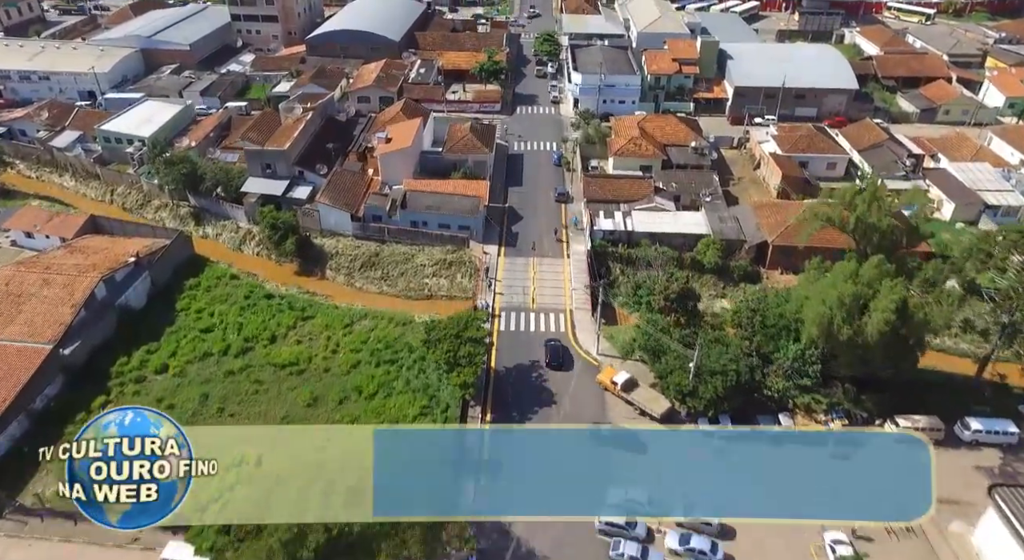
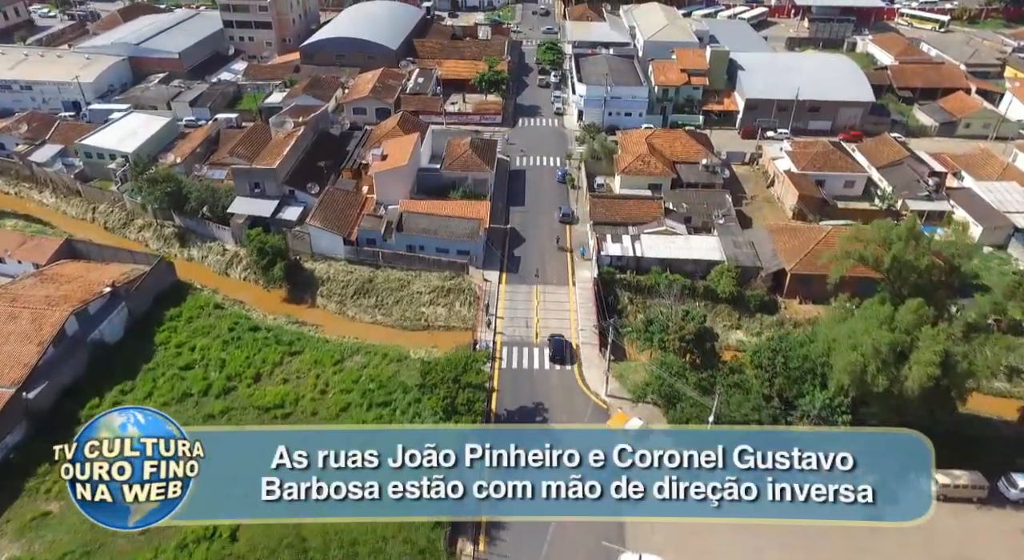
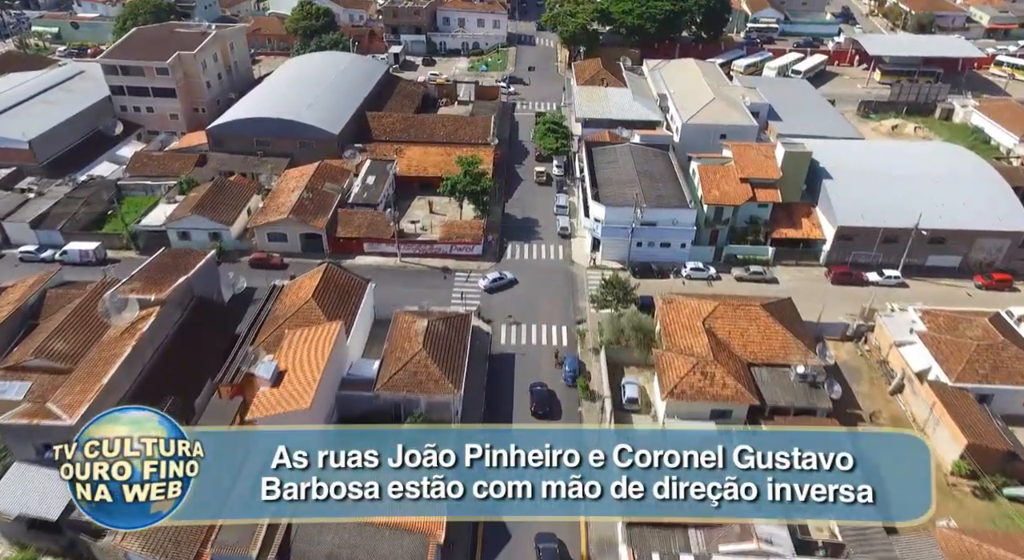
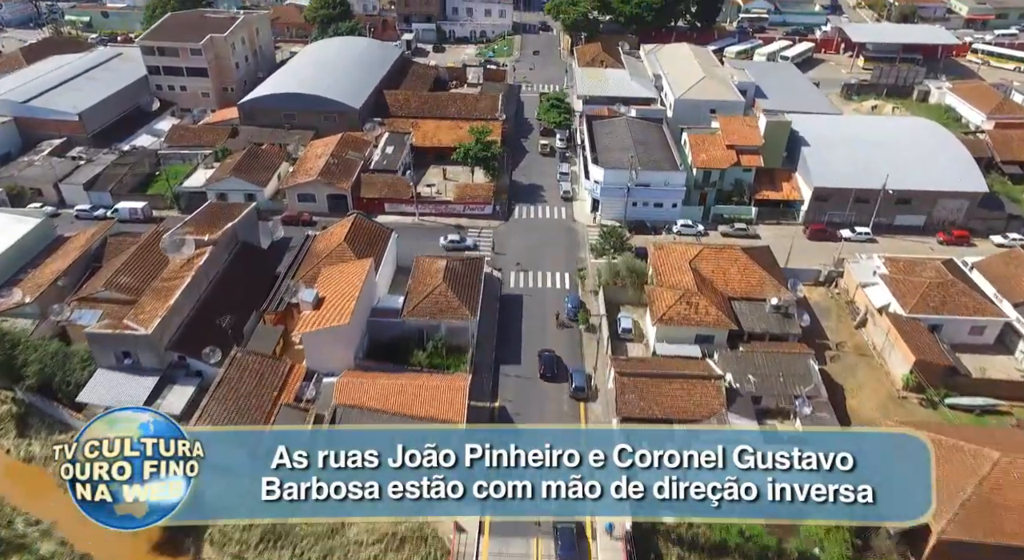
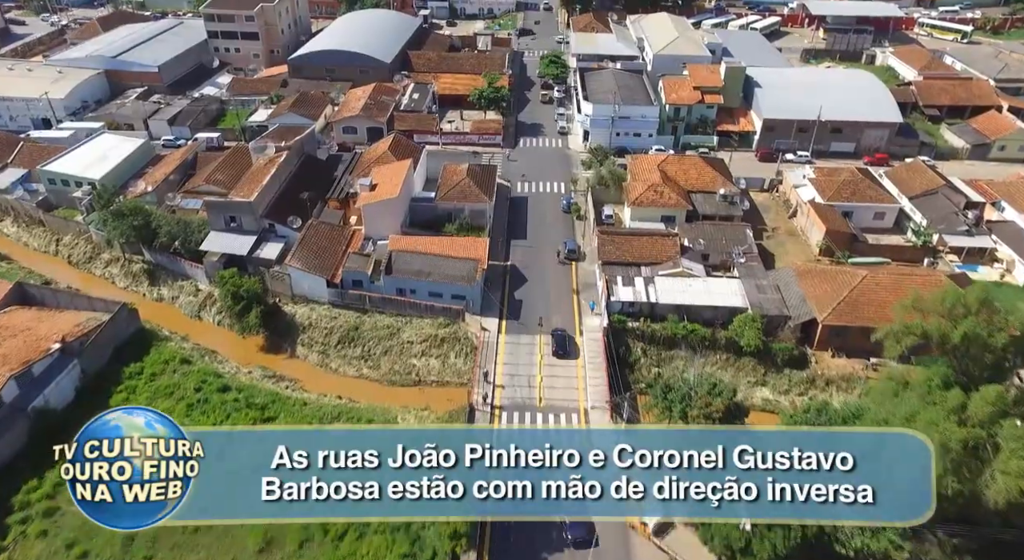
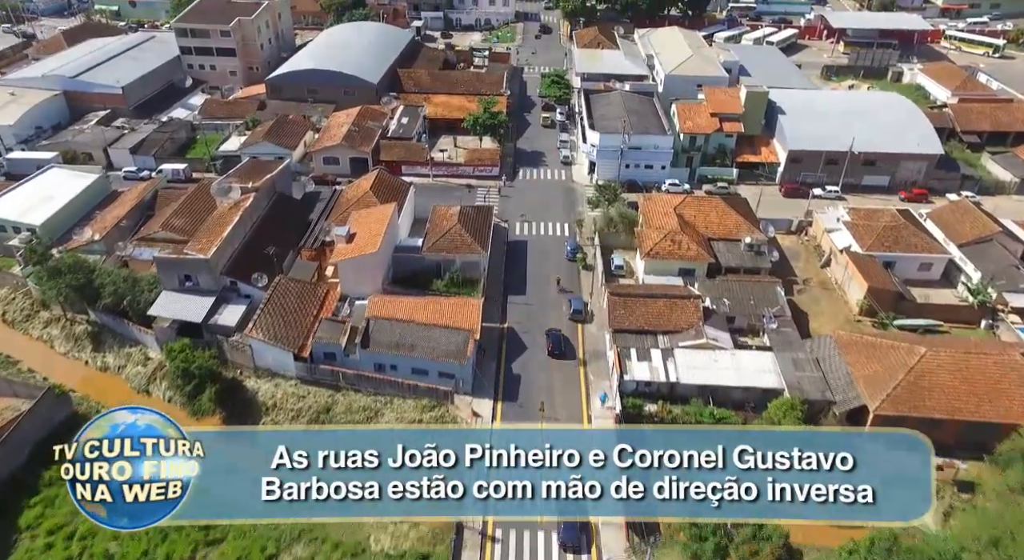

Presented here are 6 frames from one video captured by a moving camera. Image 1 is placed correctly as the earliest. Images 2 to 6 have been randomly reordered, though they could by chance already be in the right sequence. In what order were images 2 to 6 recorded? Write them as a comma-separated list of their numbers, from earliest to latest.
2, 5, 6, 4, 3
